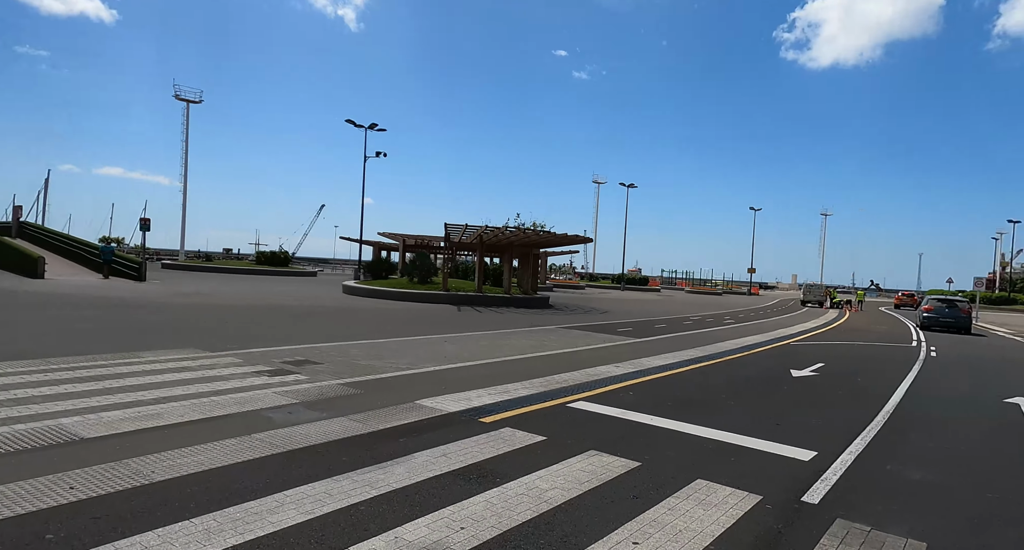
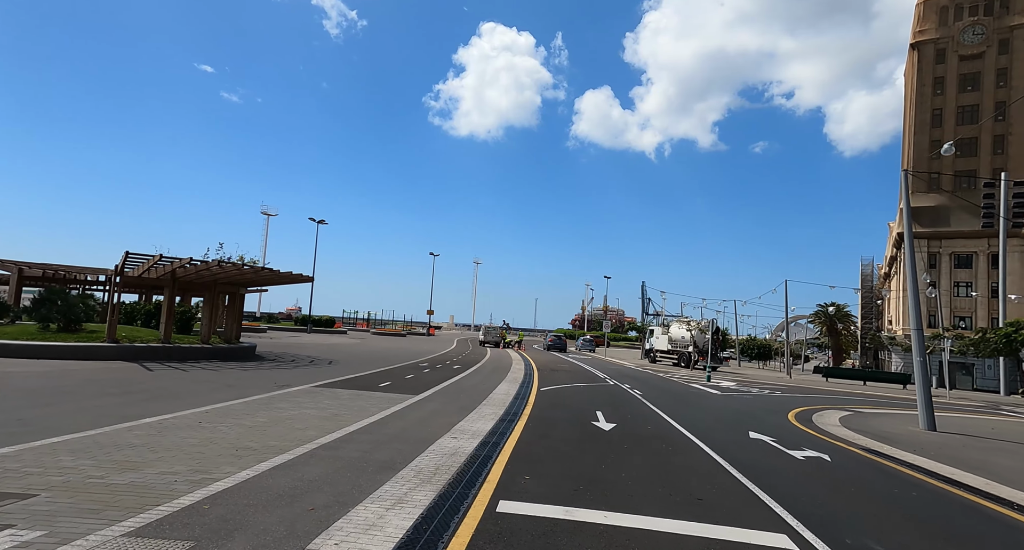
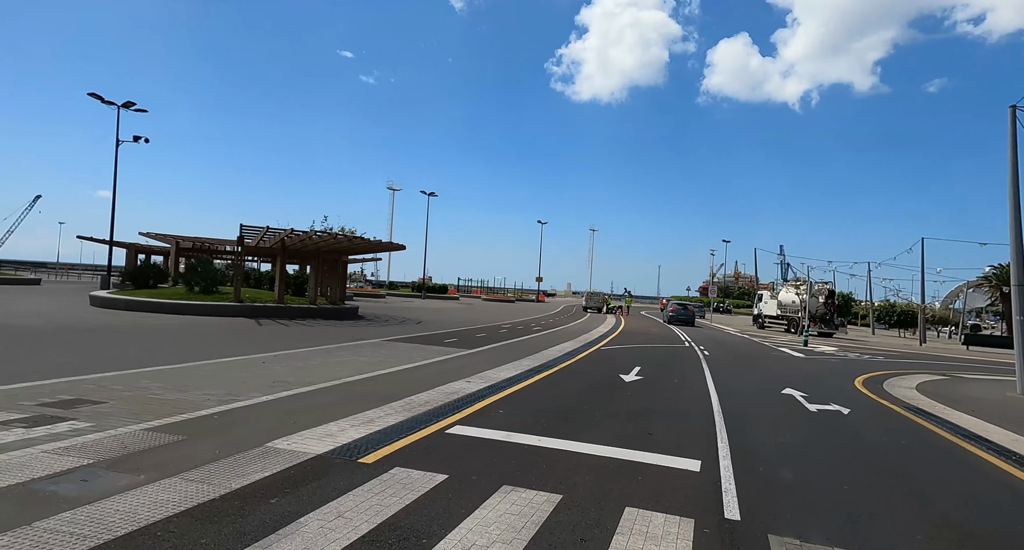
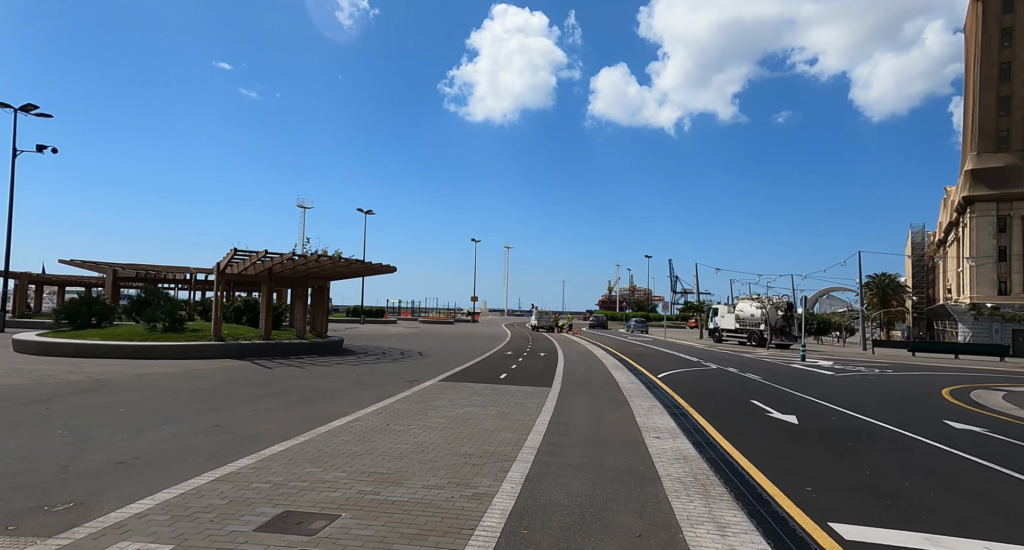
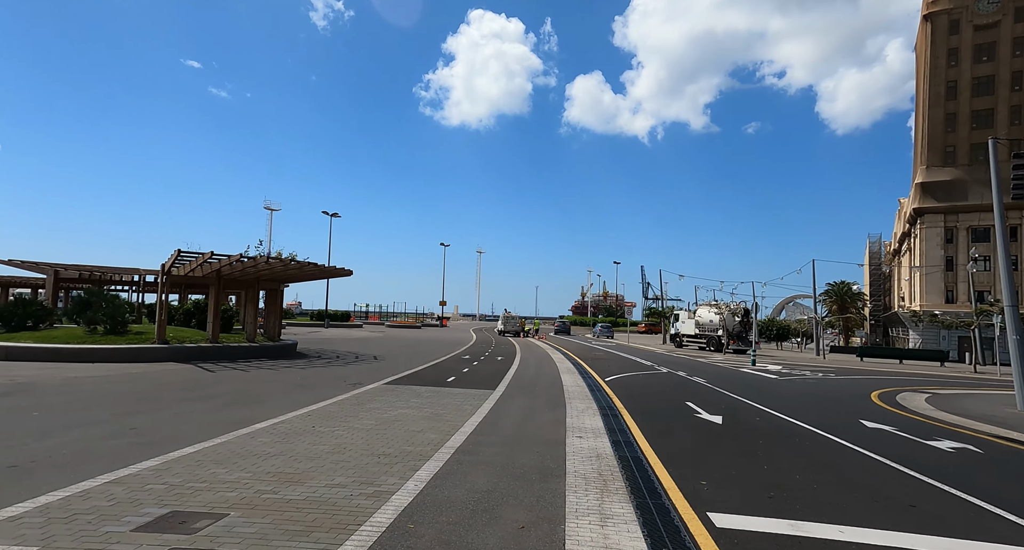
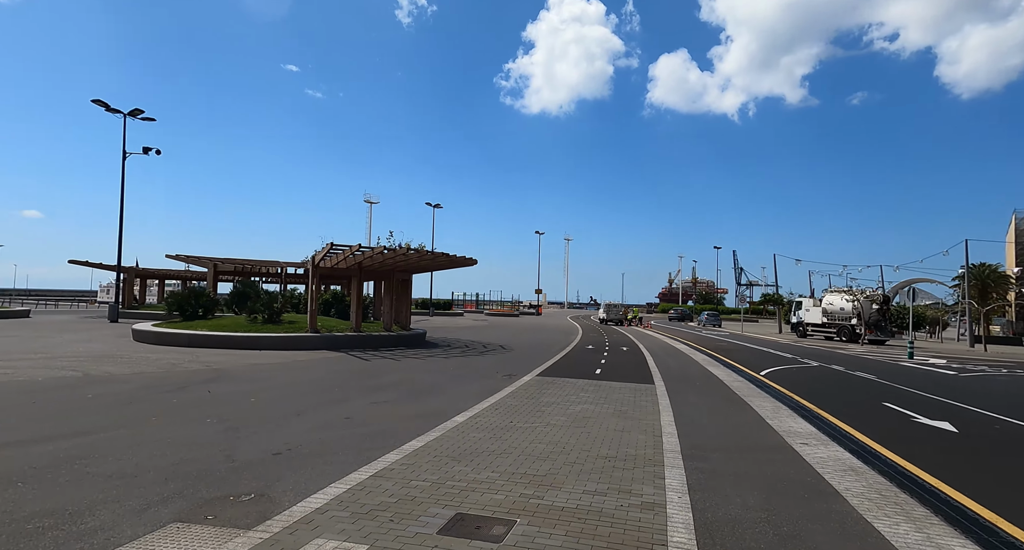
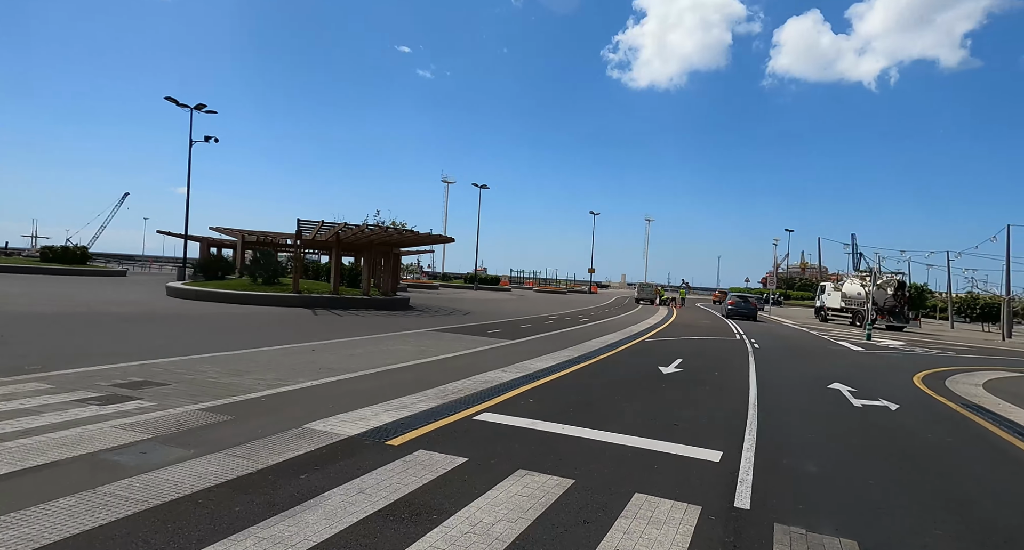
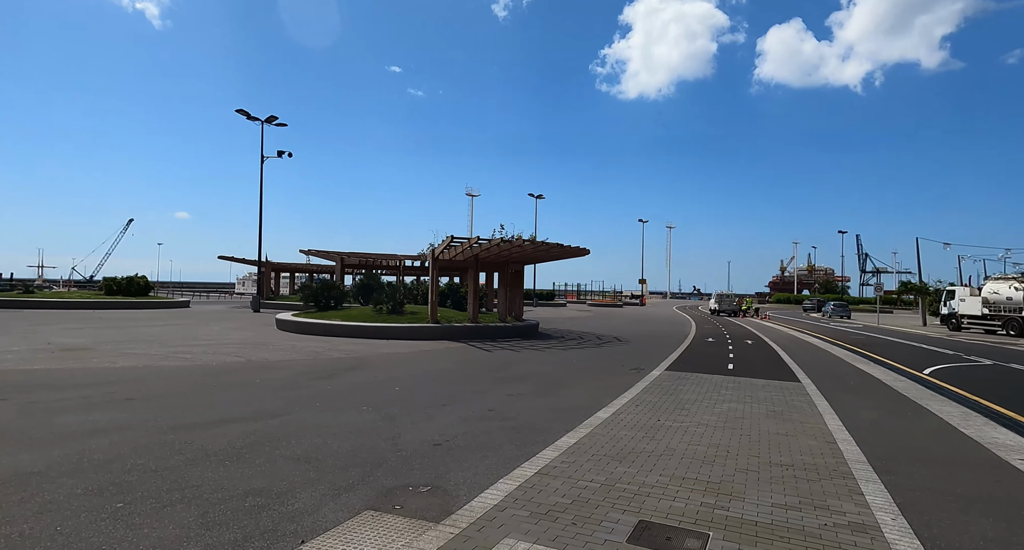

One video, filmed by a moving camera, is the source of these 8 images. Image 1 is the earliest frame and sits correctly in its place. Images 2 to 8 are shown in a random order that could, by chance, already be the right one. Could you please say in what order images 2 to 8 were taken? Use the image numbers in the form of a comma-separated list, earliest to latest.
7, 3, 2, 5, 4, 6, 8
